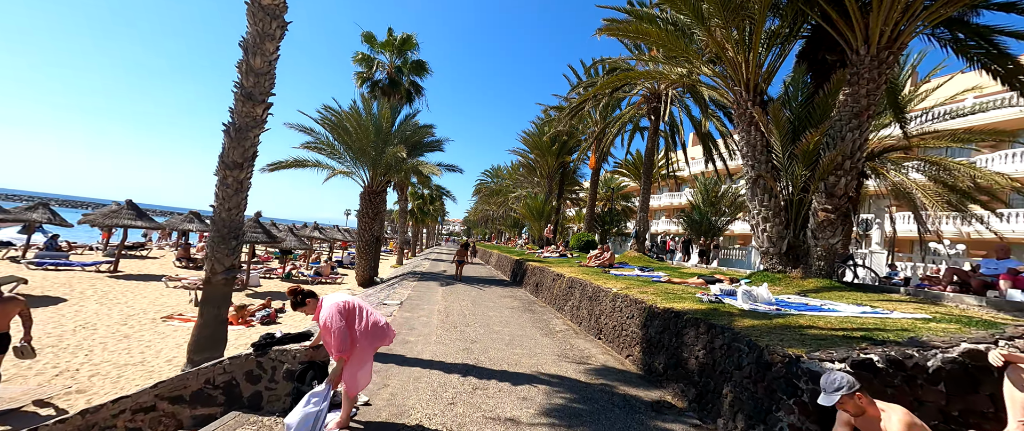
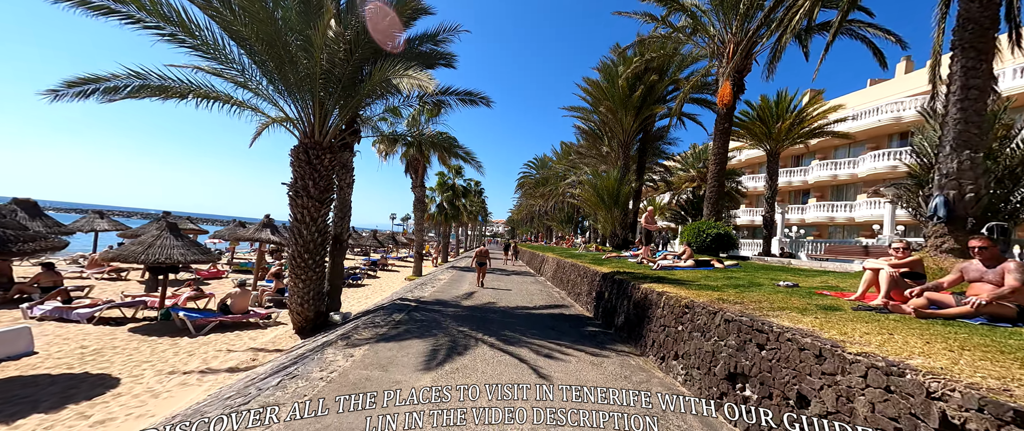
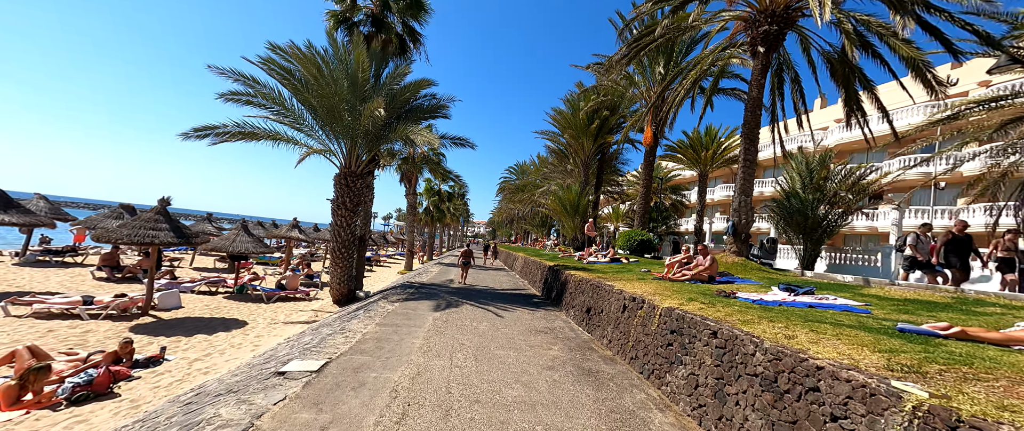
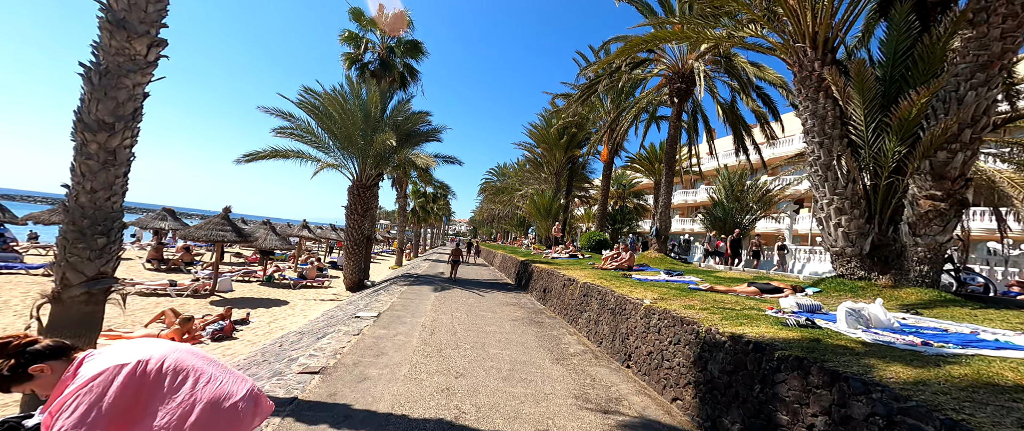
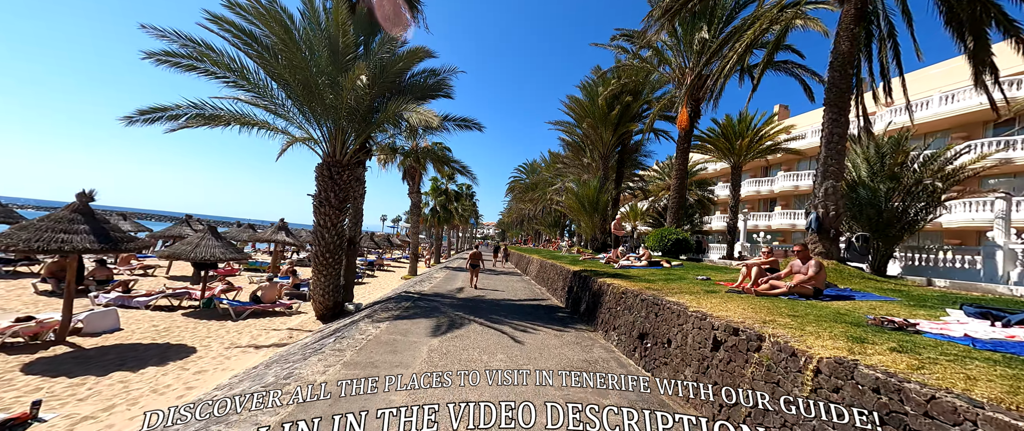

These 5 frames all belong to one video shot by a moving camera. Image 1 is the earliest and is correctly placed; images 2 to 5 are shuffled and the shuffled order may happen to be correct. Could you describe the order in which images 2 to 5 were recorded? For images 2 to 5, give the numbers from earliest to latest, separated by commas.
4, 3, 5, 2
